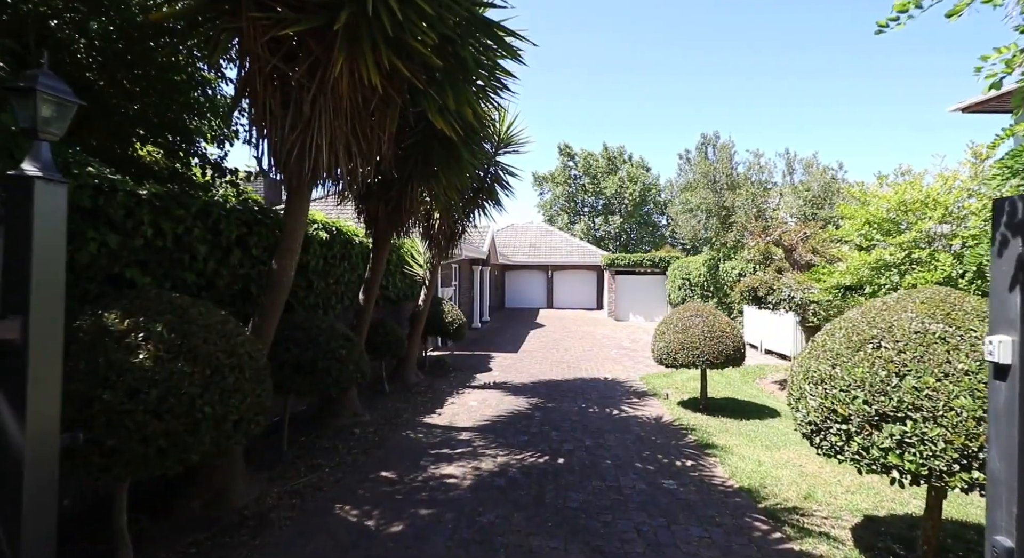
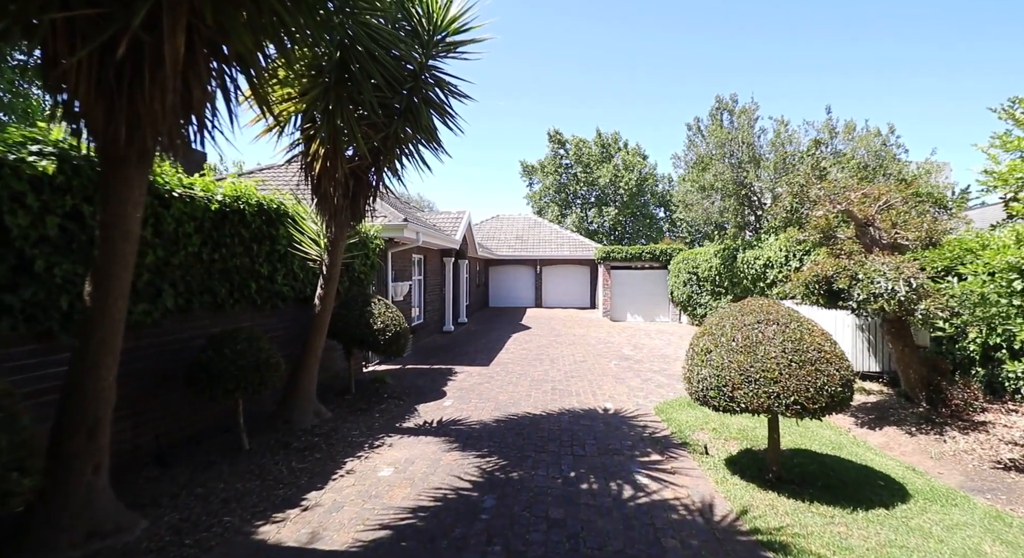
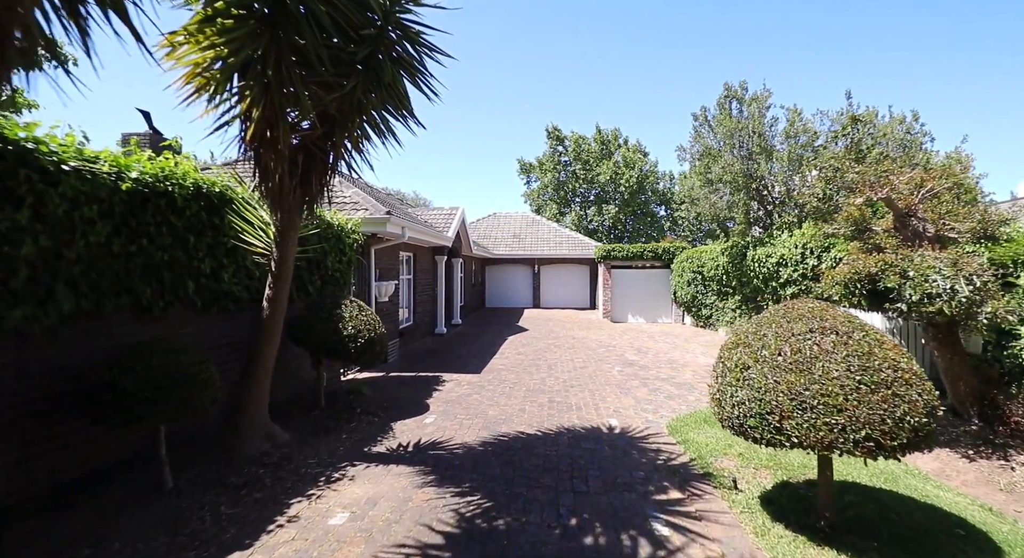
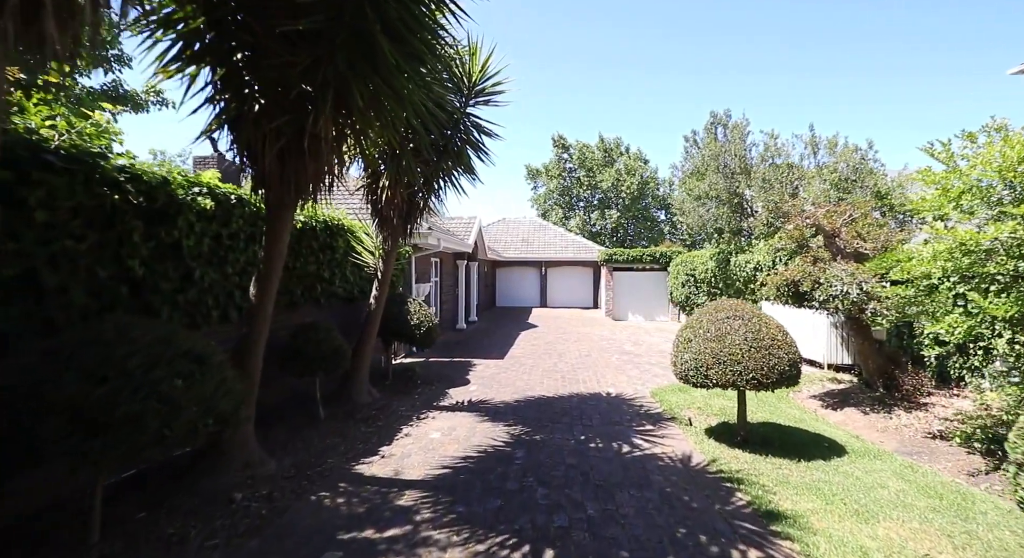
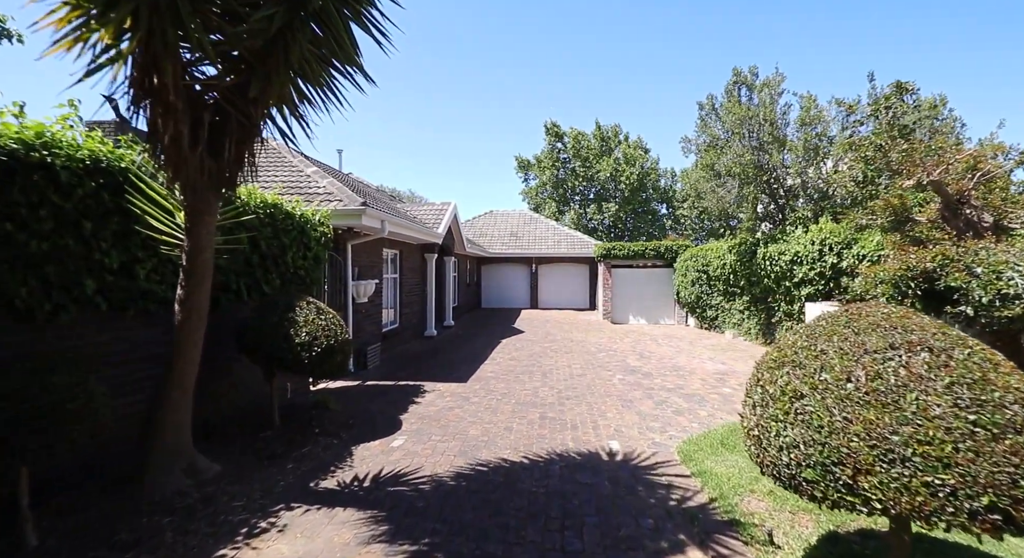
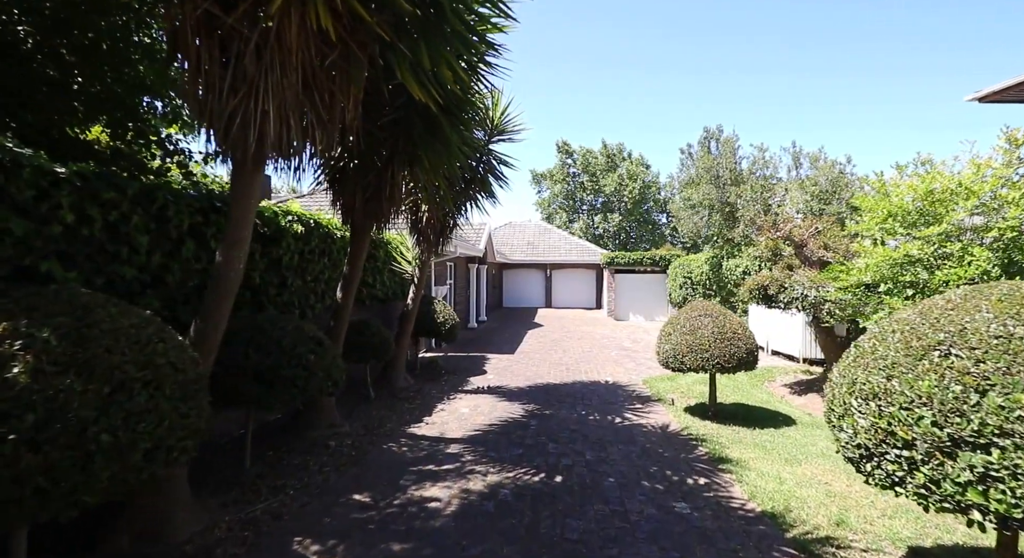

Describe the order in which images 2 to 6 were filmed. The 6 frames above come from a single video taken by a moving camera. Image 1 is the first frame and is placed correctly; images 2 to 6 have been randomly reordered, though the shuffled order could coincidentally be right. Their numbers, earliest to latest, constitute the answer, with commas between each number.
6, 4, 2, 3, 5
